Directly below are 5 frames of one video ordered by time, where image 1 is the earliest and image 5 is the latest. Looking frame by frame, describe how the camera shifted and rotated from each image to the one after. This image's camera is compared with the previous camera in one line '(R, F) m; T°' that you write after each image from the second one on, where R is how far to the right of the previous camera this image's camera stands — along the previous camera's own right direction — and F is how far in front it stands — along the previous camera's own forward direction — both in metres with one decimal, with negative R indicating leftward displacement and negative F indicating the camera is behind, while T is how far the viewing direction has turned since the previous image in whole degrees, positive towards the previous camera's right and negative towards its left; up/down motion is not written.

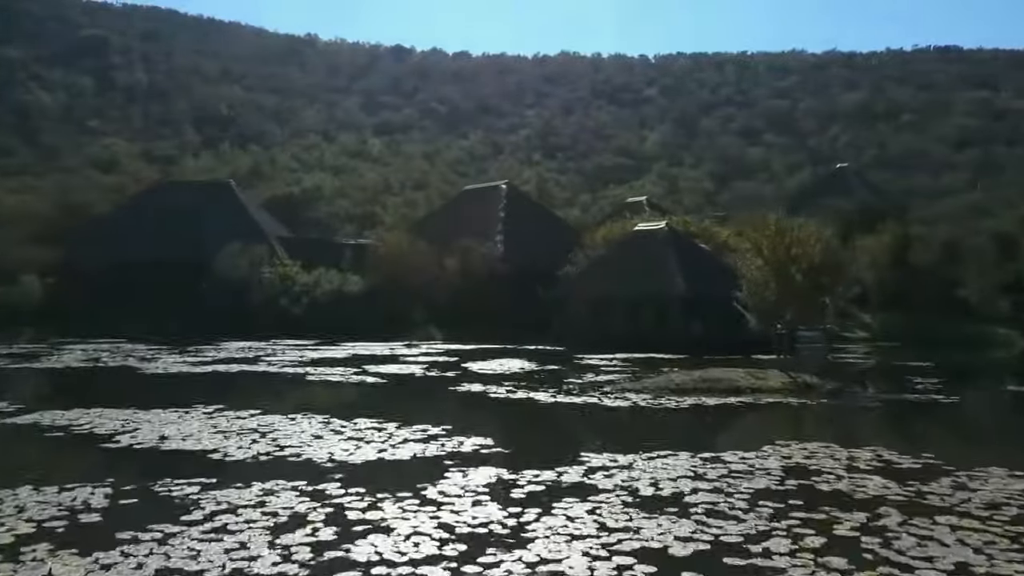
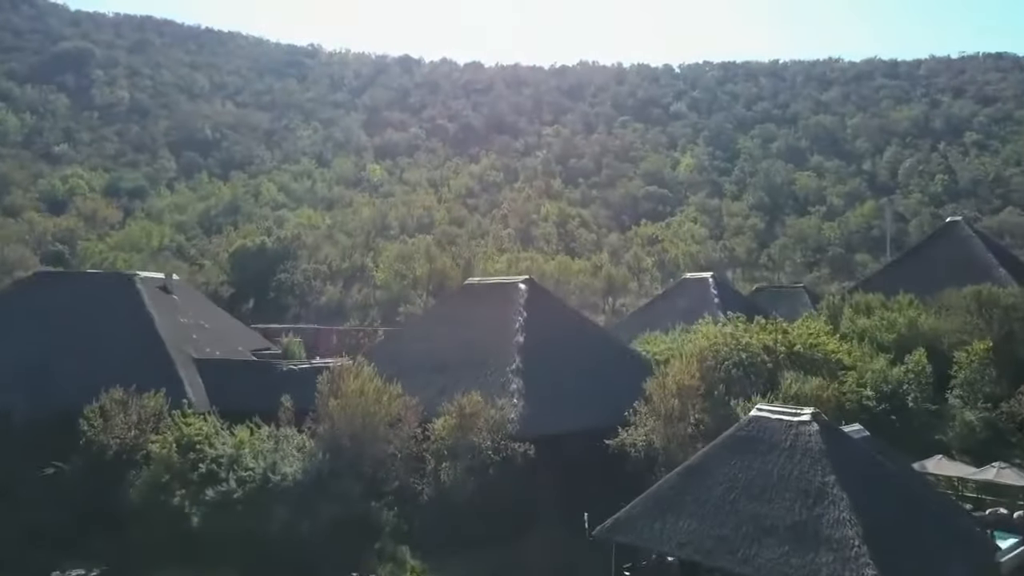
(-0.2, +10.8) m; -1°
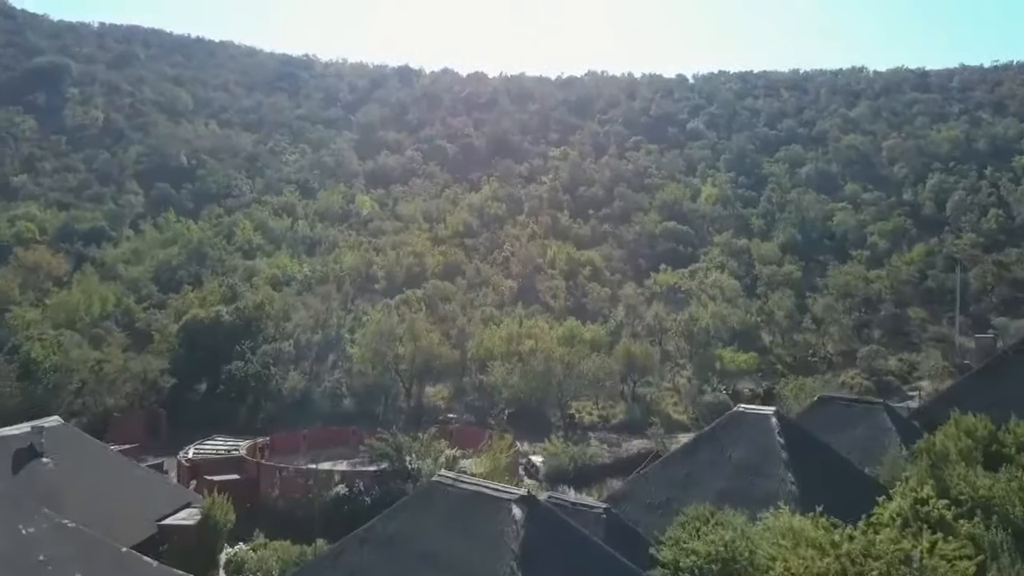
(+0.3, +8.1) m; 0°
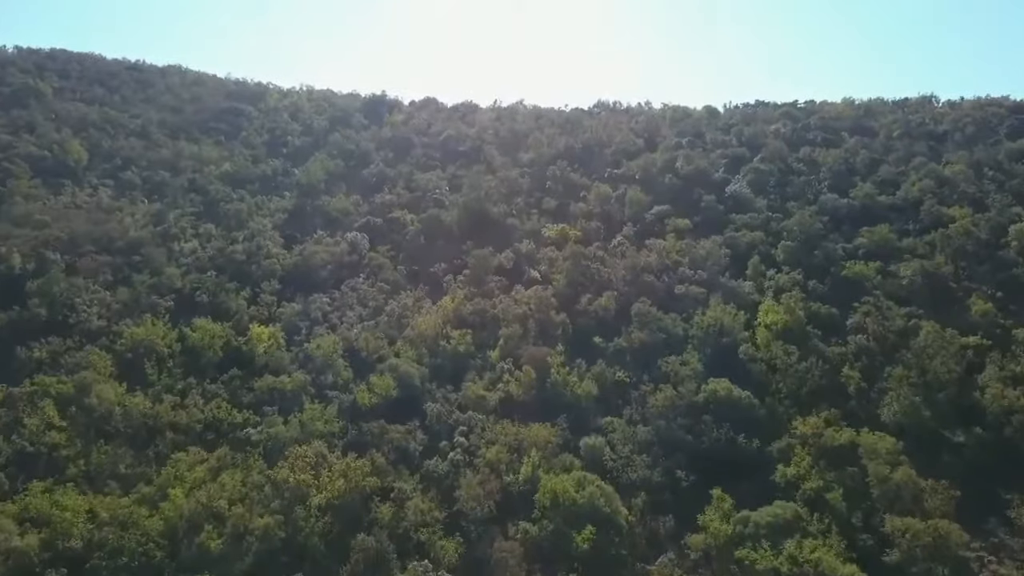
(+2.5, +25.9) m; -1°
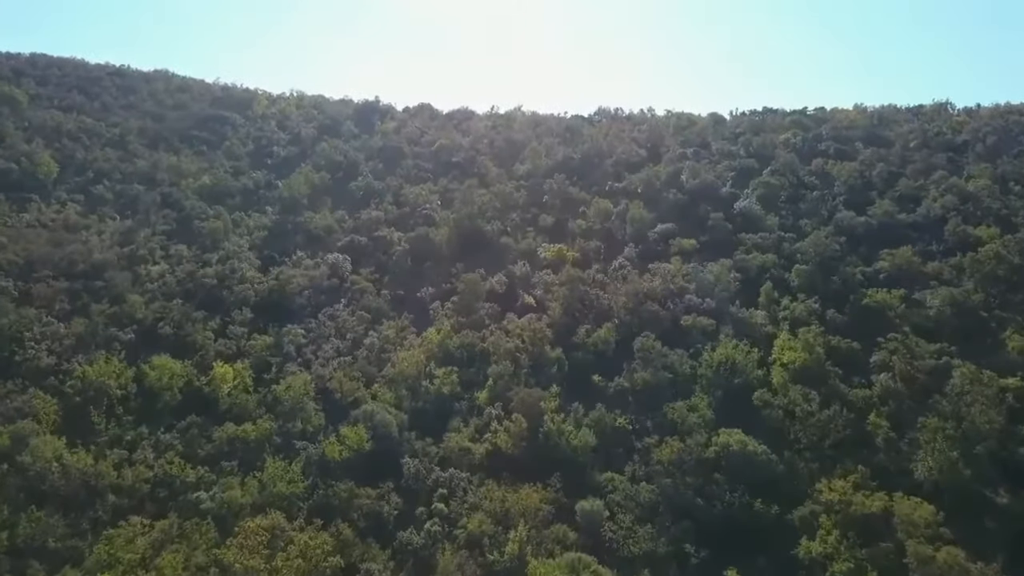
(+0.6, +5.0) m; 0°
